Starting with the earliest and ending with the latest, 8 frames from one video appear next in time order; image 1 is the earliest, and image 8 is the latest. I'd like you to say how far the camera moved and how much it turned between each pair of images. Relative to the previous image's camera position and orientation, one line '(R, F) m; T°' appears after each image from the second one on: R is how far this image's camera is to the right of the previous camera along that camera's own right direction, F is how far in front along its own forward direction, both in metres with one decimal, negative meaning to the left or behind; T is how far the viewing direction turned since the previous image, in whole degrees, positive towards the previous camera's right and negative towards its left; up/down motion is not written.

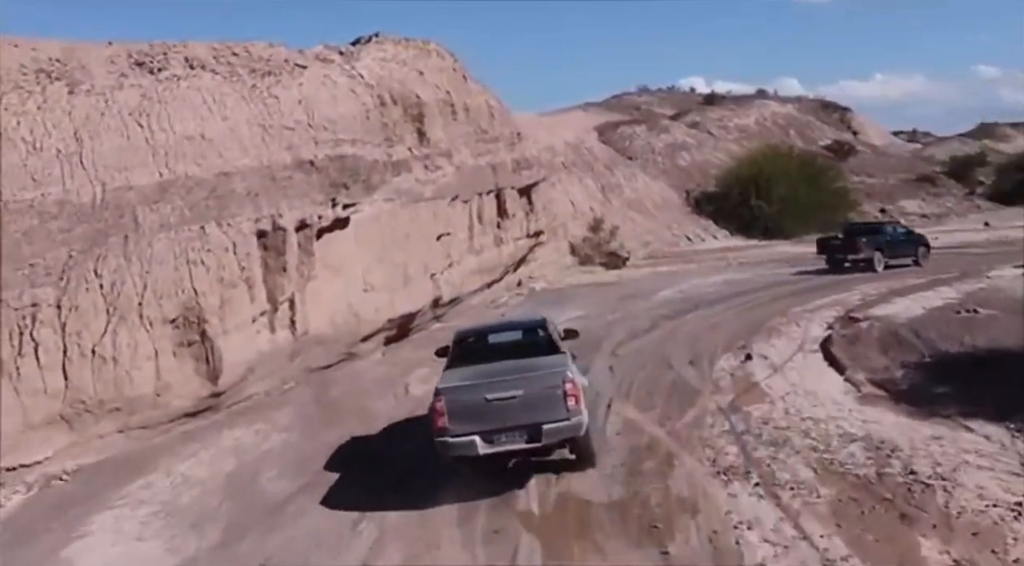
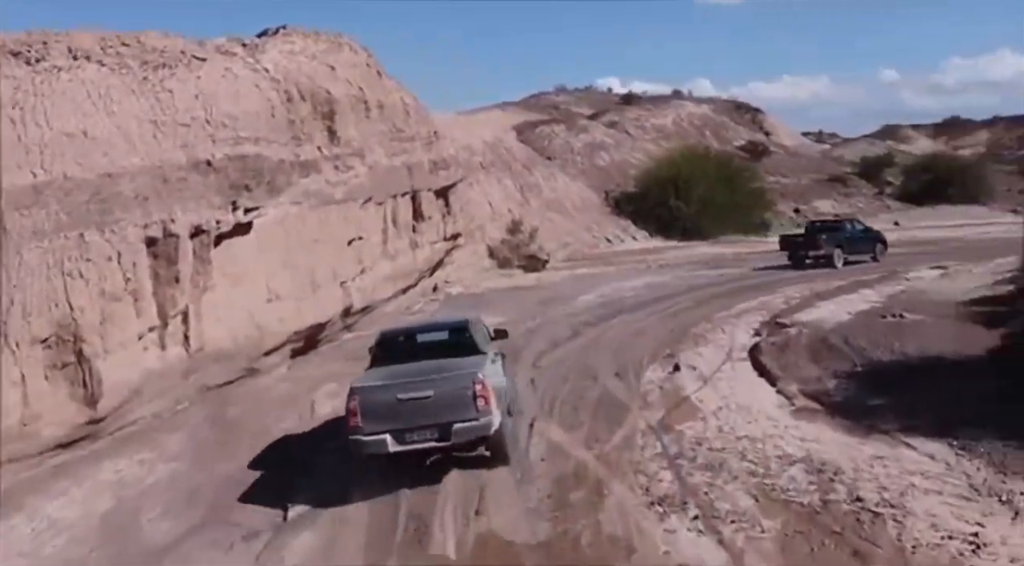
(0.0, +1.2) m; +4°
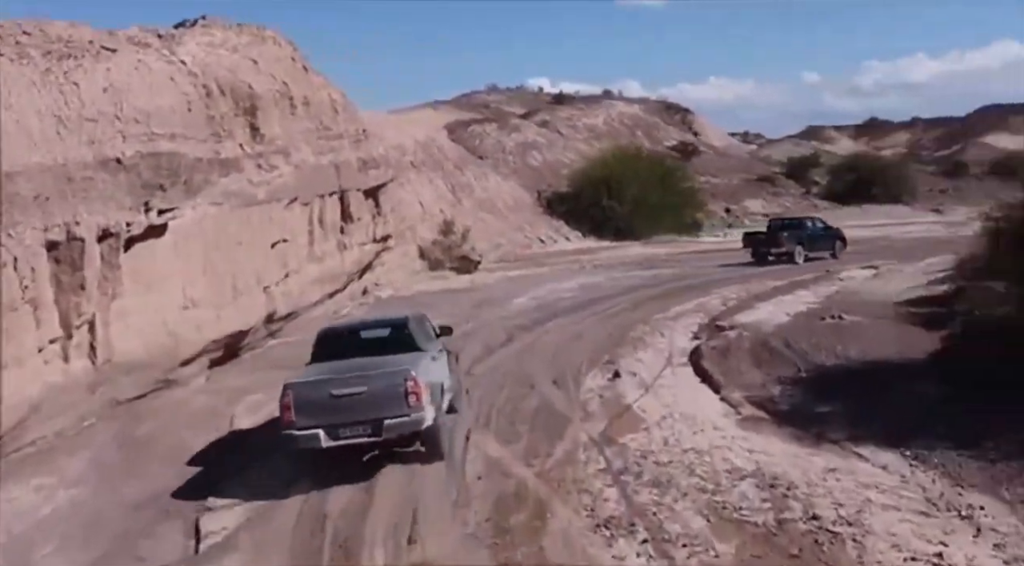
(0.0, +0.9) m; +4°
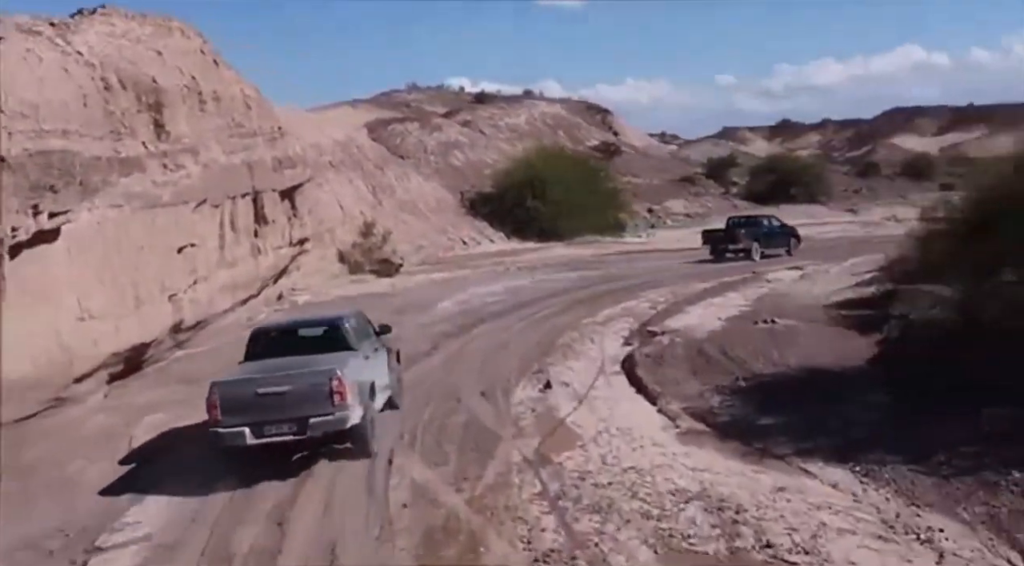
(-0.1, +1.1) m; +4°
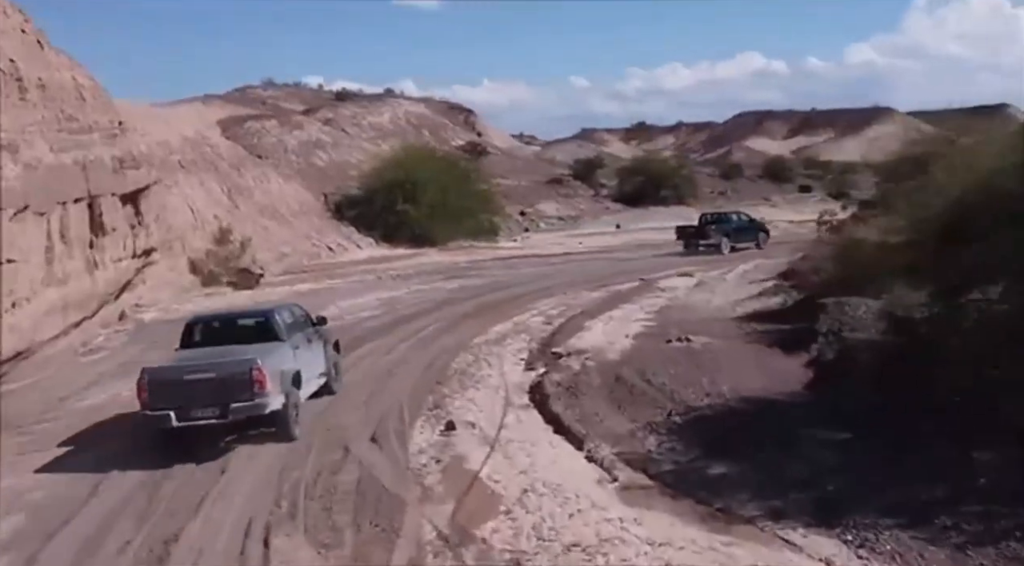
(-0.5, +2.8) m; +8°
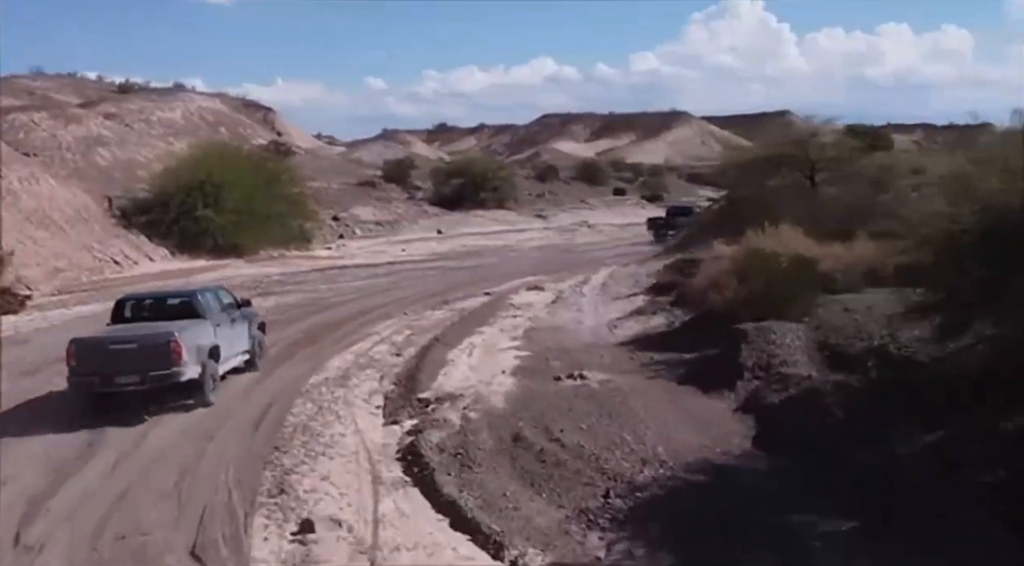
(-0.8, +4.3) m; +11°
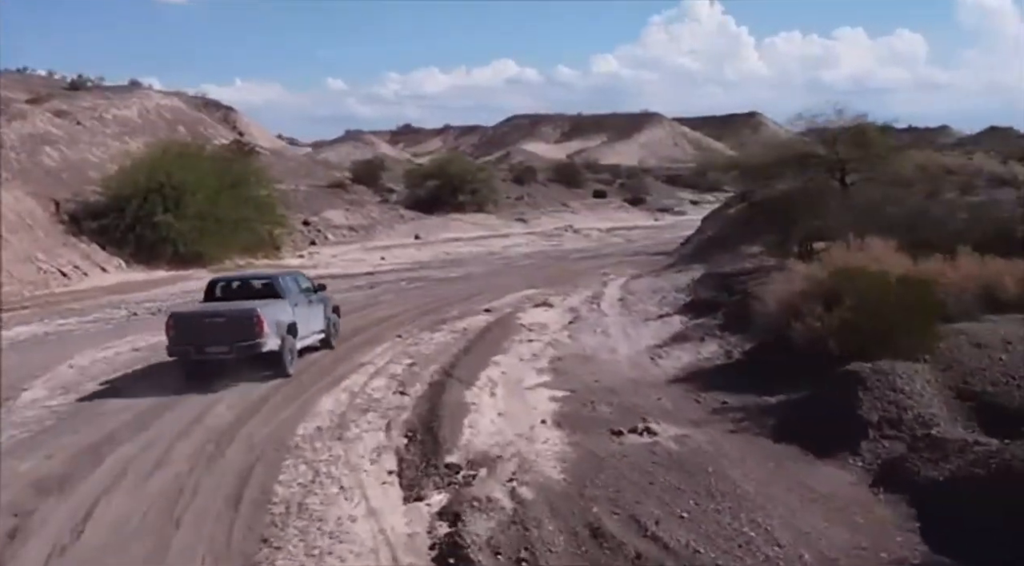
(-1.1, +3.7) m; +2°
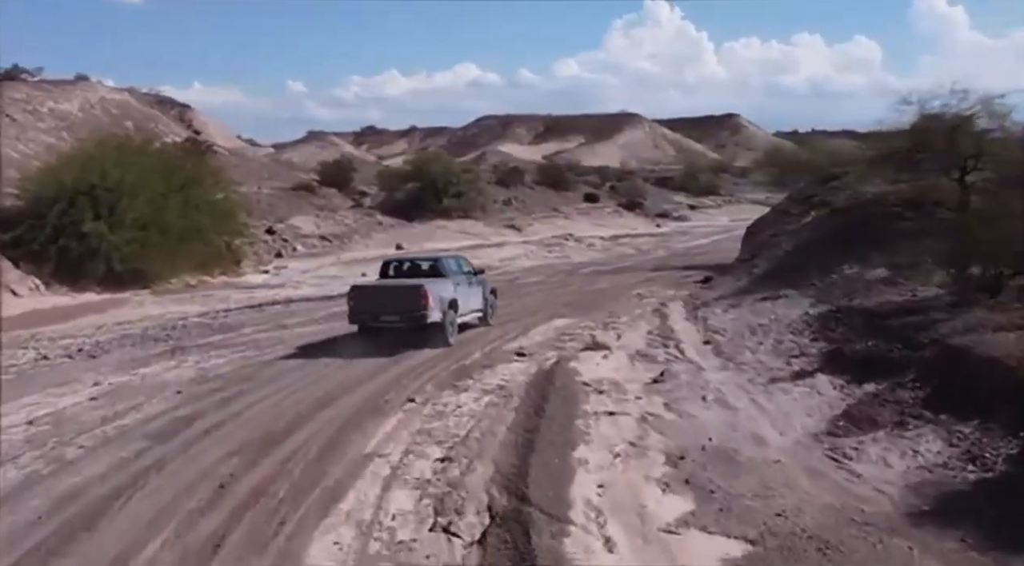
(-1.6, +7.2) m; +2°
